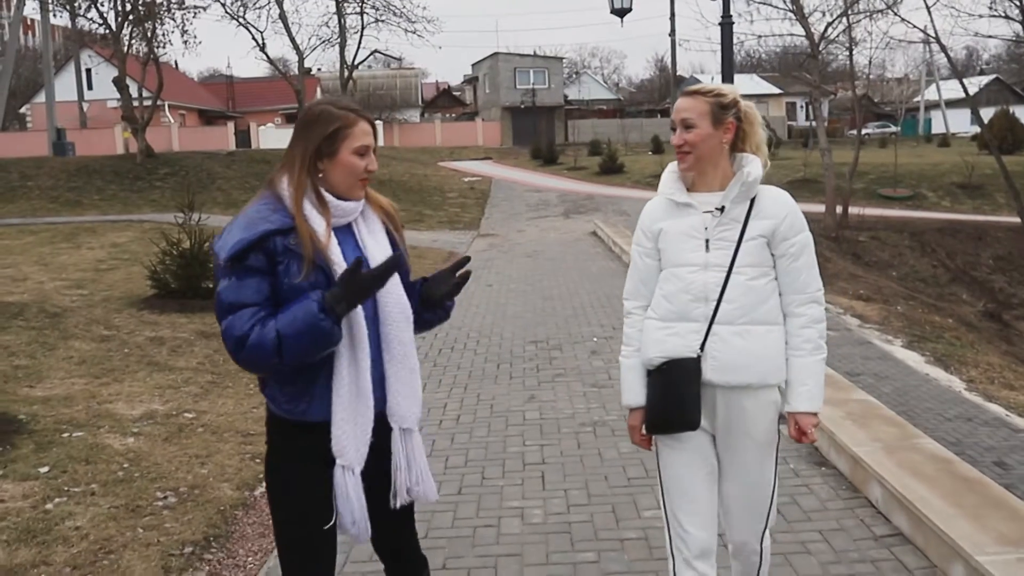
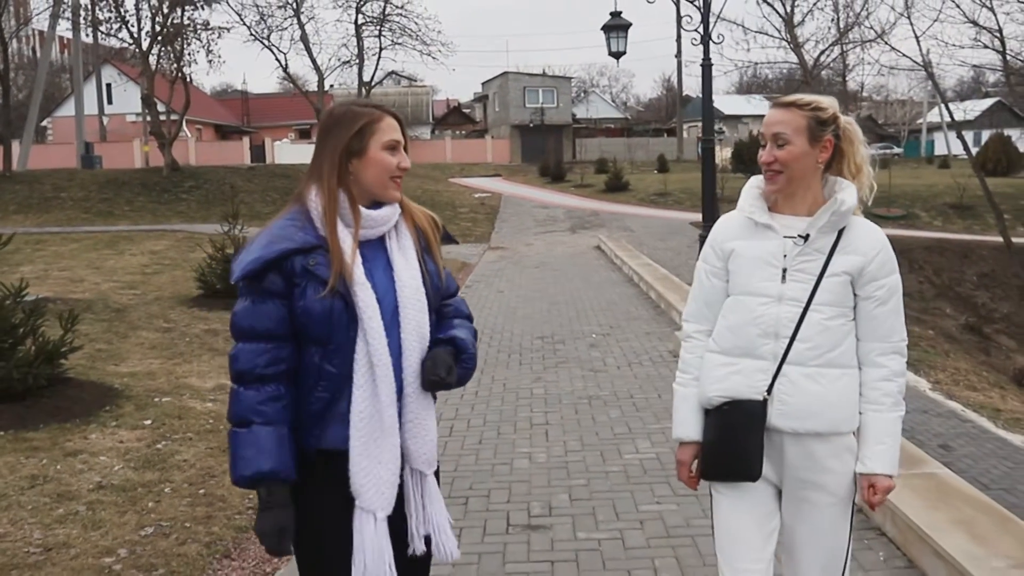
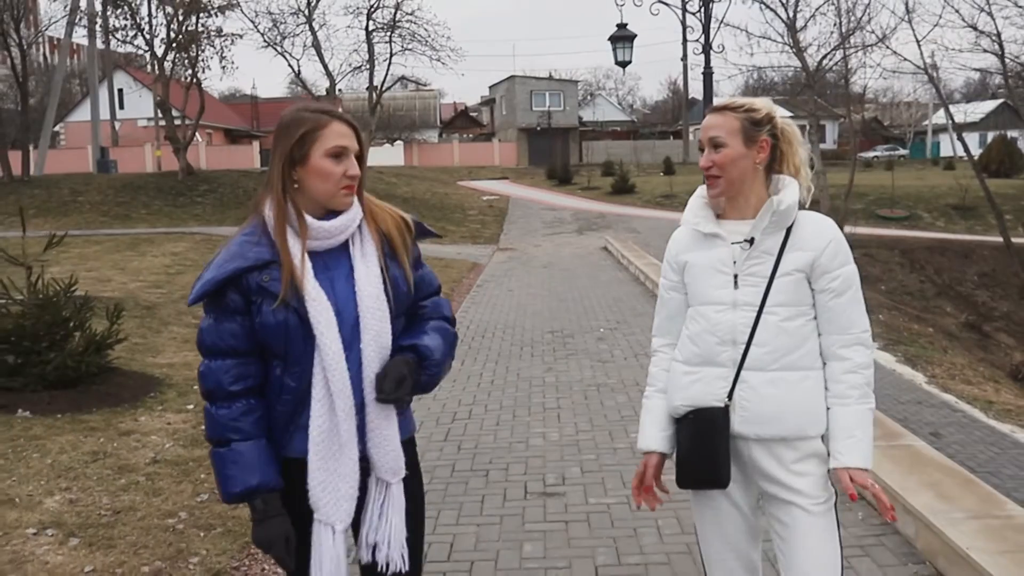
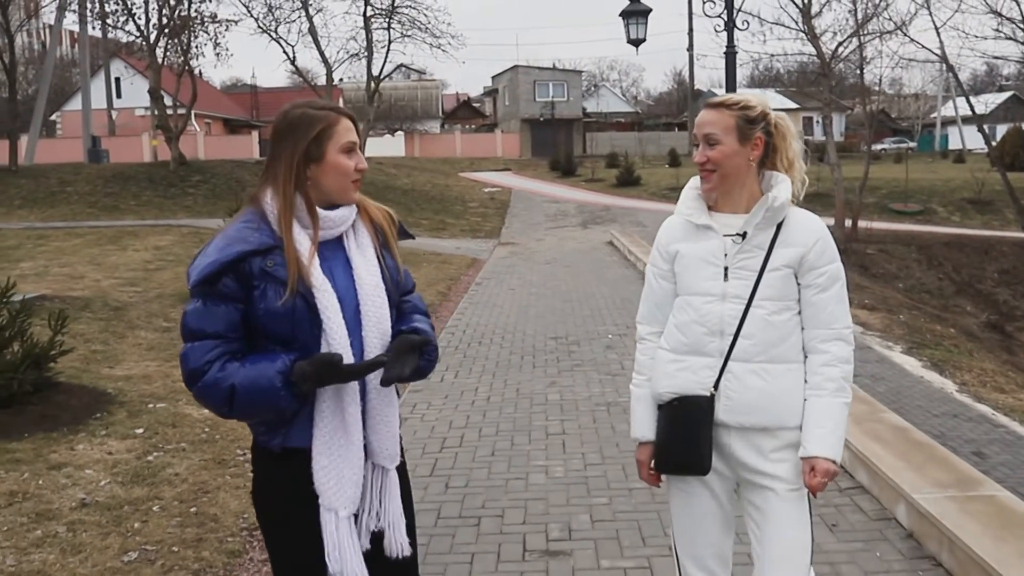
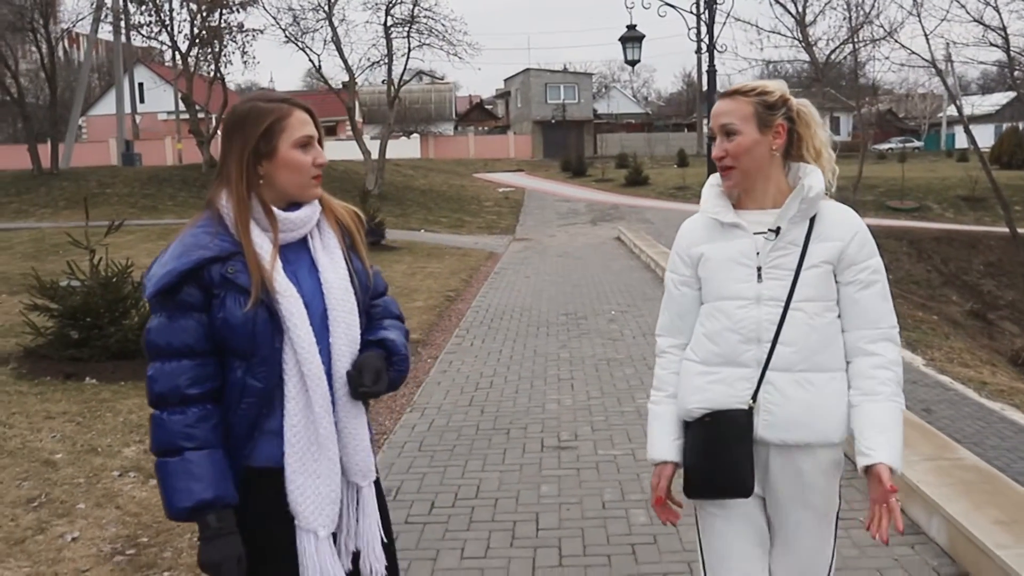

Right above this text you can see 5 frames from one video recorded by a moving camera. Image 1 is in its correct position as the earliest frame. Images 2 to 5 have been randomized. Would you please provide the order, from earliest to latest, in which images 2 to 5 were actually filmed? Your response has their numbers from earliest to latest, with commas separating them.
4, 2, 3, 5
